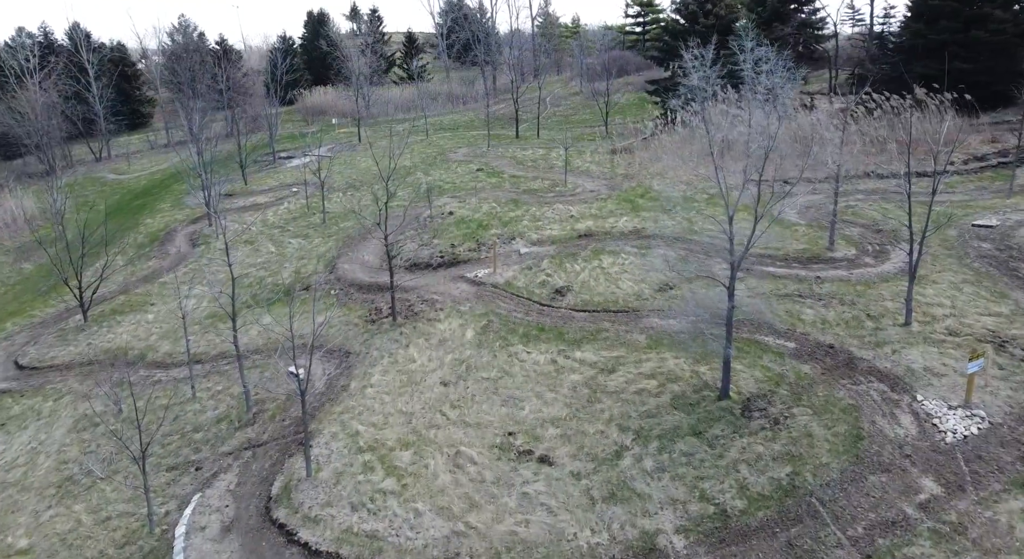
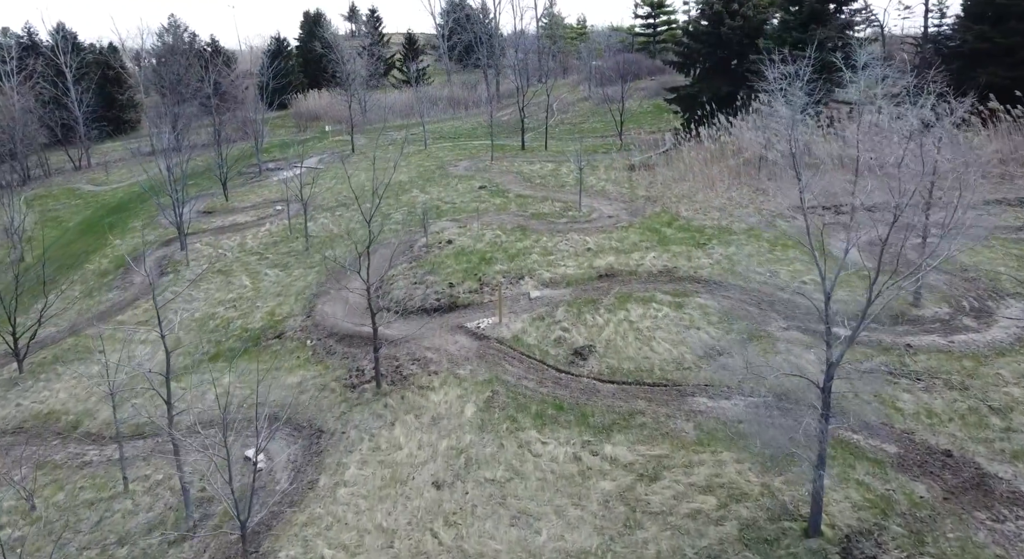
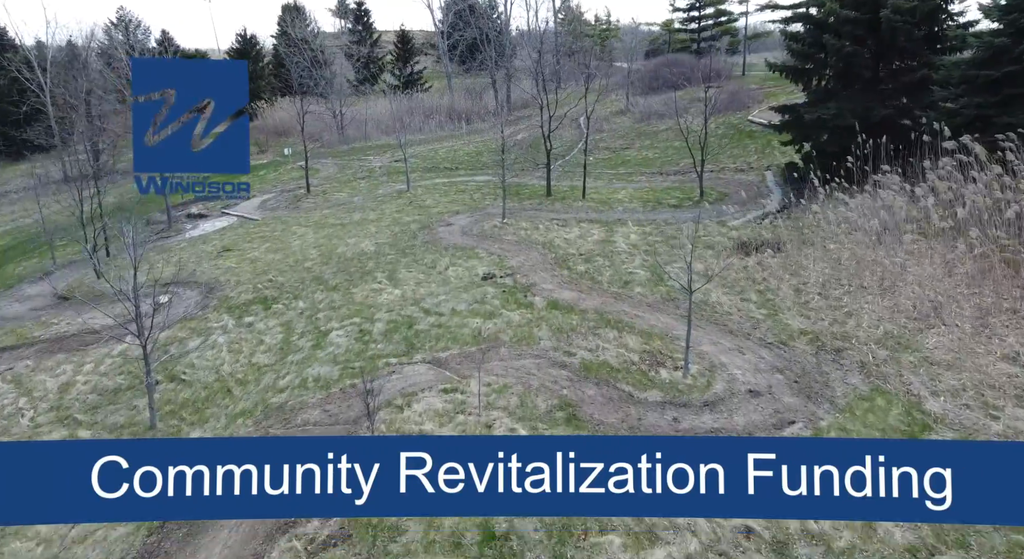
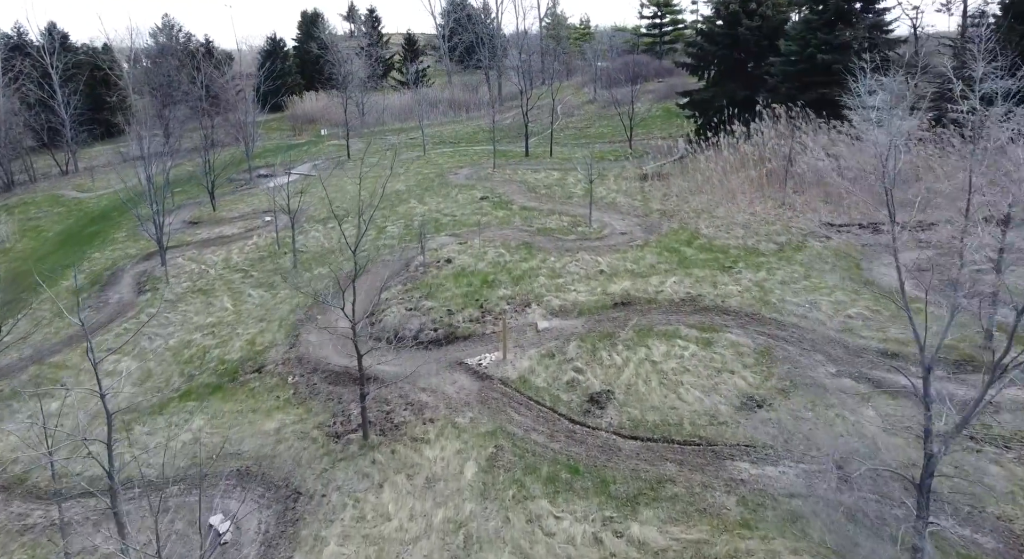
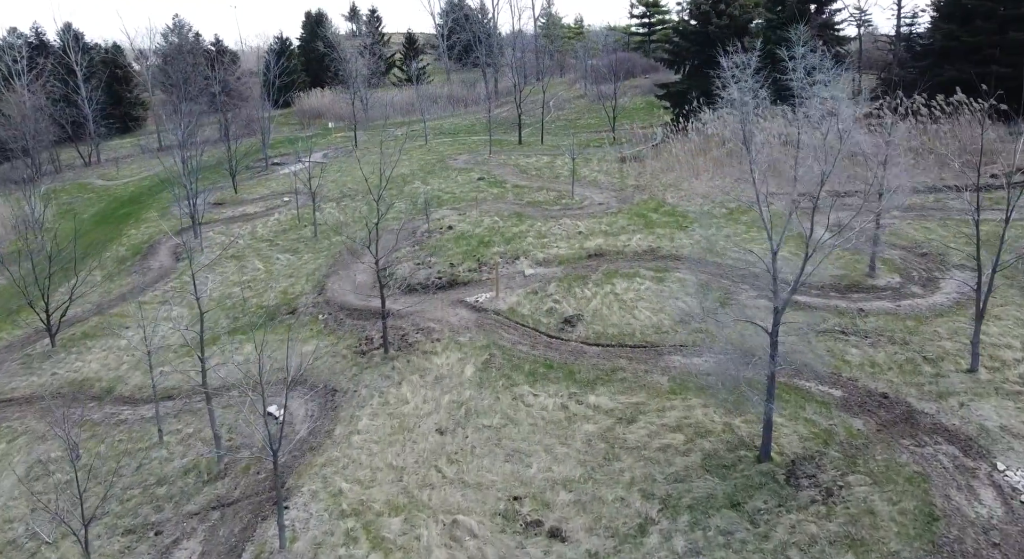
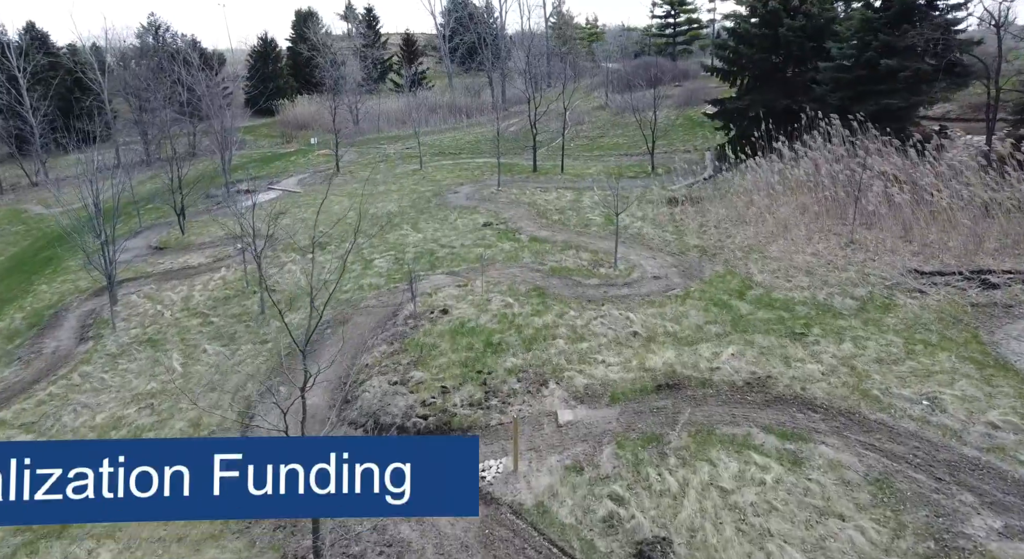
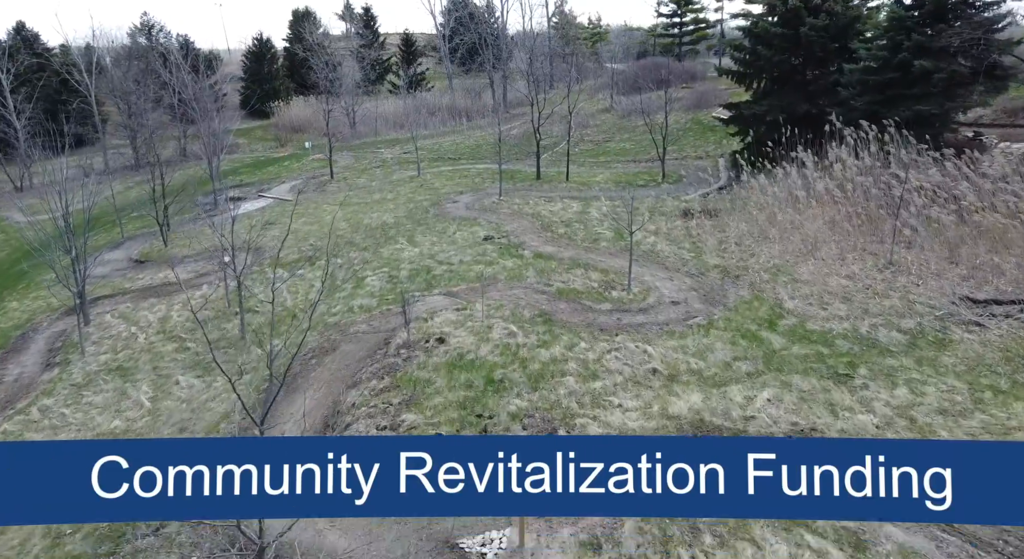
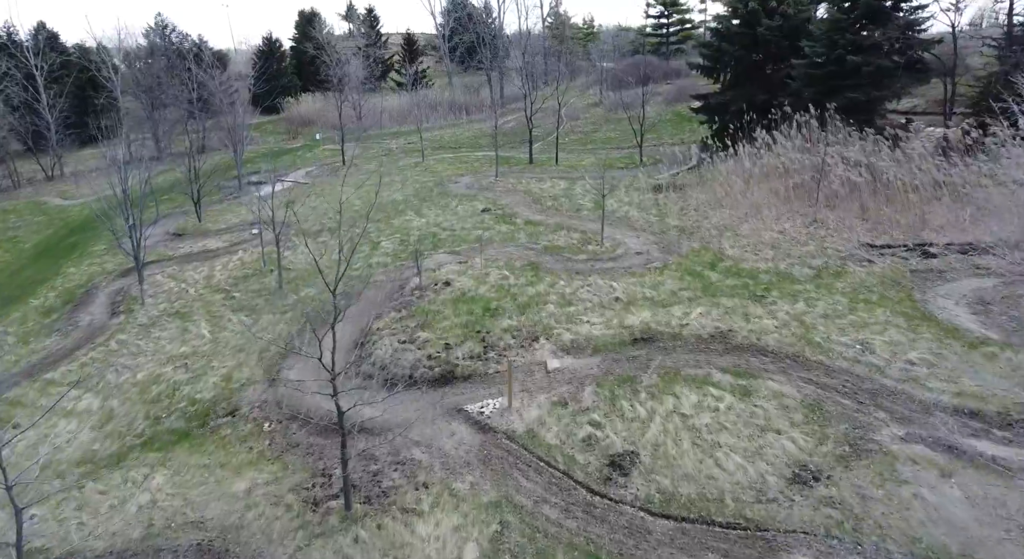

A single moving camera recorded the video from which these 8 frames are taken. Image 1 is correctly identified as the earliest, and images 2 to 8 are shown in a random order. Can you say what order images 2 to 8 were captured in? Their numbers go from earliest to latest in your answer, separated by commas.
5, 2, 4, 8, 6, 7, 3
